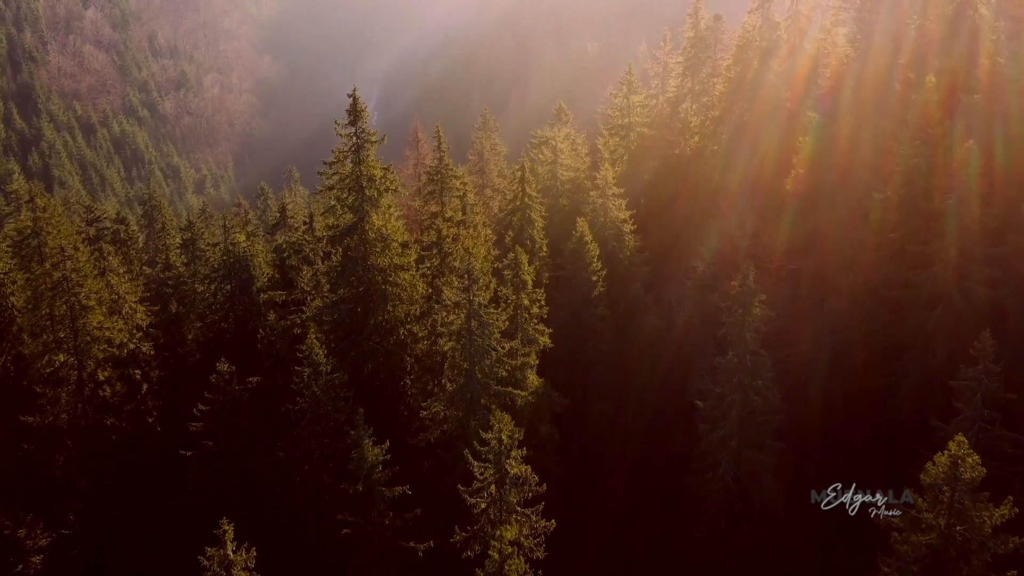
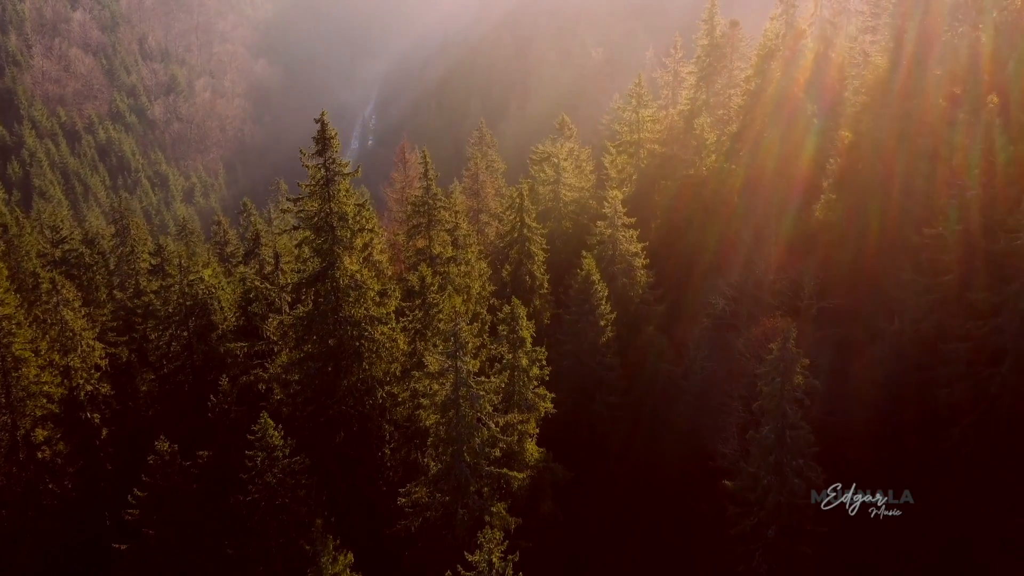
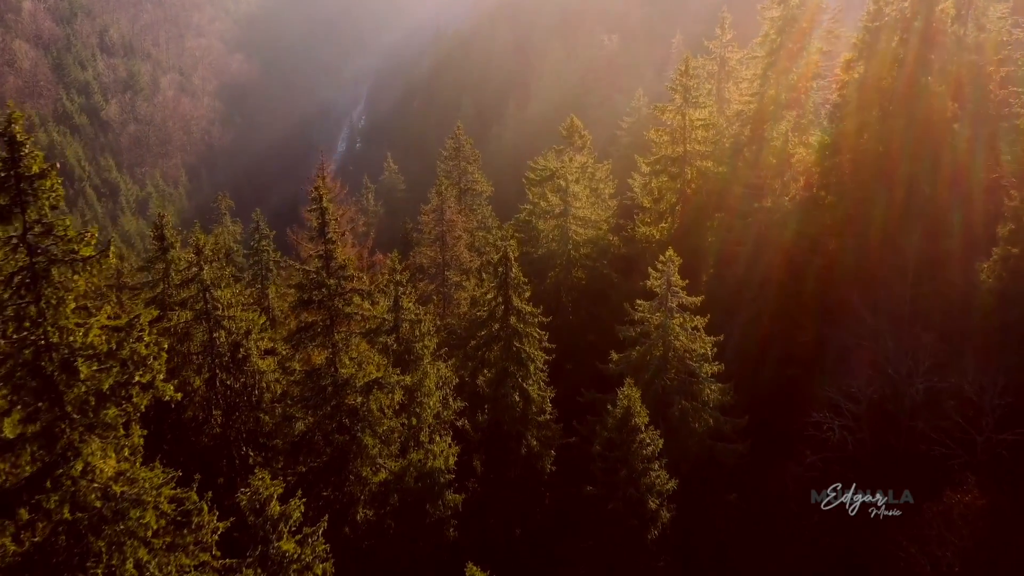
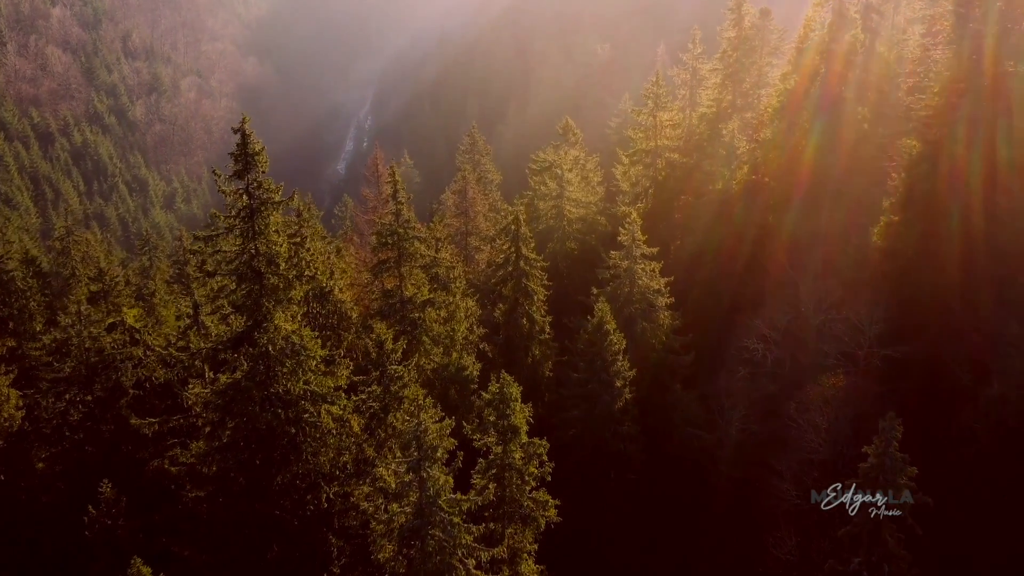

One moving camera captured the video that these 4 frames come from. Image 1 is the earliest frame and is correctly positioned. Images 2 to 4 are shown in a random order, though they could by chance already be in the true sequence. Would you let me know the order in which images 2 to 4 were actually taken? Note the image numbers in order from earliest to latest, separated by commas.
2, 4, 3
